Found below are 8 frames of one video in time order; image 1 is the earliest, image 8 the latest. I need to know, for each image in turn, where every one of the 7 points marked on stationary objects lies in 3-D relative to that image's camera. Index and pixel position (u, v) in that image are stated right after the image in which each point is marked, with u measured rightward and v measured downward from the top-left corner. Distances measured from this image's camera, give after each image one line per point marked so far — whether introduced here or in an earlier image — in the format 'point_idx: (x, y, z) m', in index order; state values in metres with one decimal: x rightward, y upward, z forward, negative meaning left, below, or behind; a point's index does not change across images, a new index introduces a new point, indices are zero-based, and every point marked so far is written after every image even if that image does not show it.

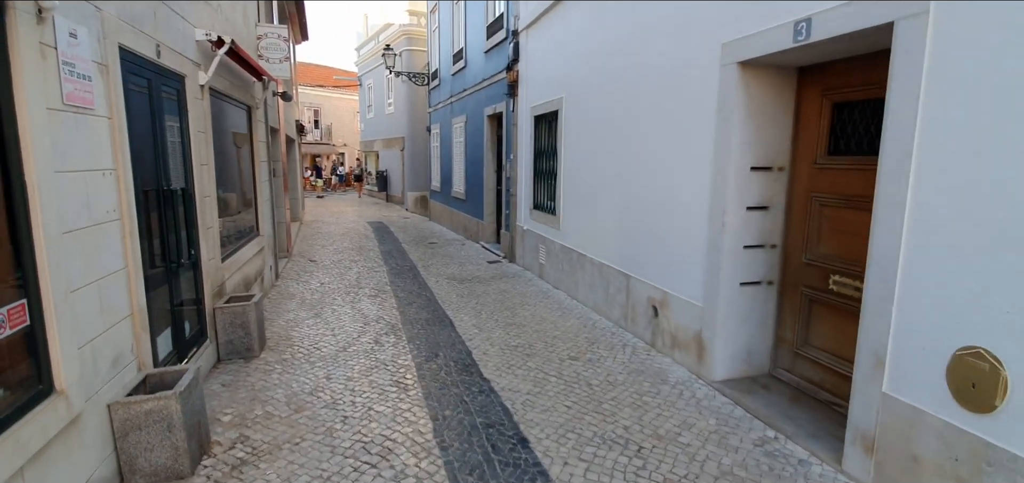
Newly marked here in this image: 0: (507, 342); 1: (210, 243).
0: (0.0, -1.0, +4.7) m
1: (-2.5, 0.0, +4.1) m
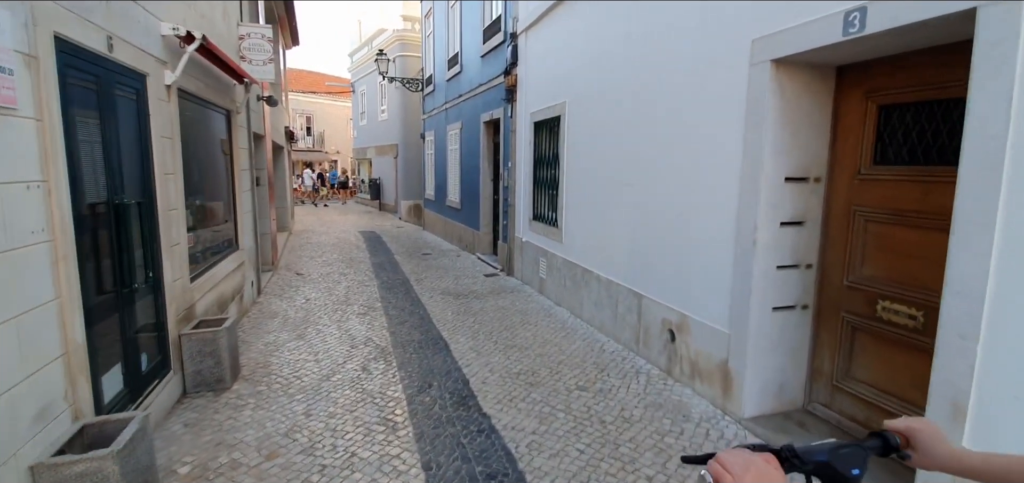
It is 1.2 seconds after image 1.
0: (0.0, -1.1, +4.2) m
1: (-2.5, -0.2, +3.7) m
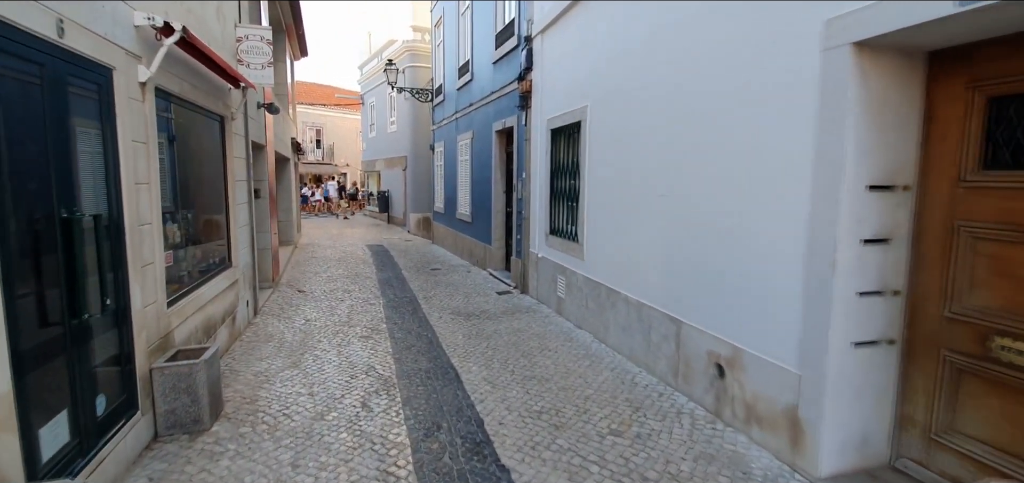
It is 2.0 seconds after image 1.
0: (+0.1, -1.2, +3.7) m
1: (-2.4, -0.3, +3.2) m
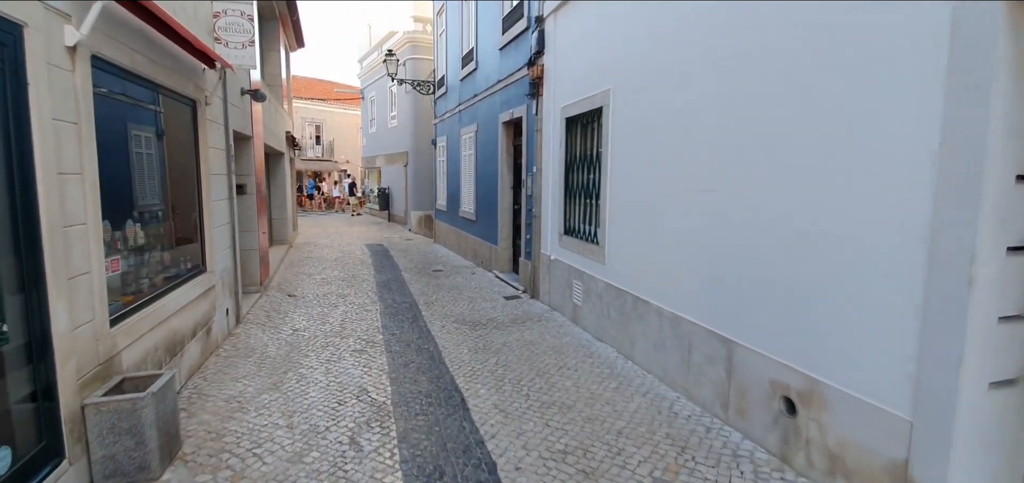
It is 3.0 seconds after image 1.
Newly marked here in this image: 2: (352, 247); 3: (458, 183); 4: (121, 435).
0: (+0.2, -1.3, +3.1) m
1: (-2.3, -0.3, +2.6) m
2: (-4.1, -0.1, +12.4) m
3: (-1.3, +1.4, +11.4) m
4: (-2.1, -1.0, +2.6) m
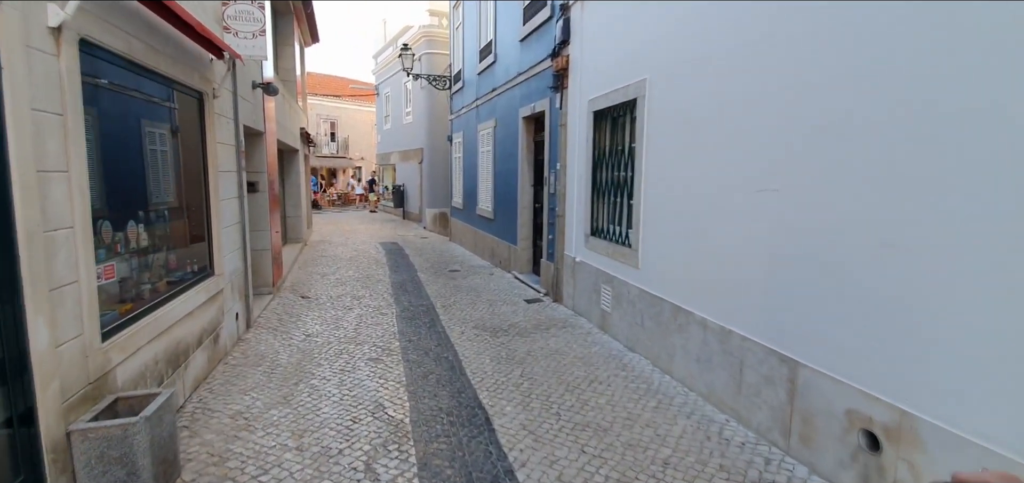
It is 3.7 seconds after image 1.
0: (+0.4, -1.3, +2.7) m
1: (-2.1, -0.3, +2.3) m
2: (-3.6, -0.1, +12.2) m
3: (-0.8, +1.4, +11.0) m
4: (-1.9, -1.1, +2.3) m
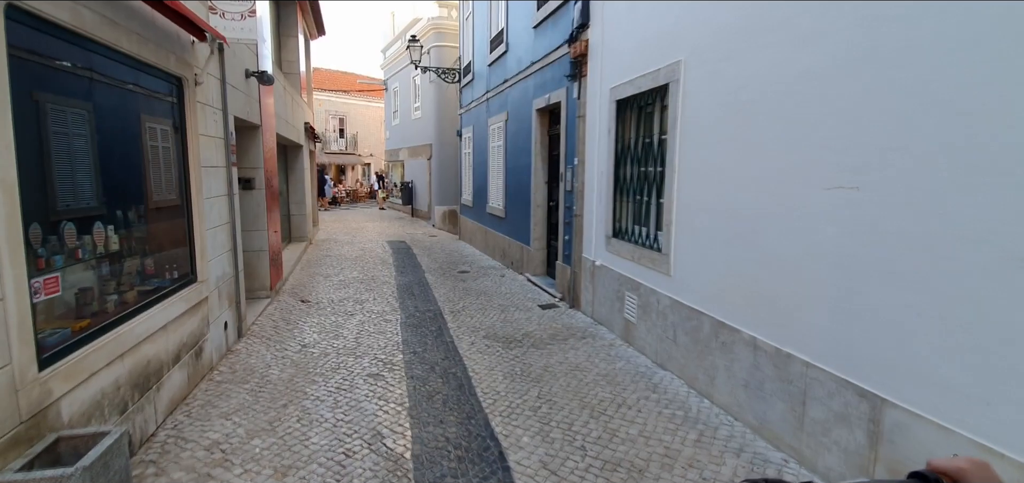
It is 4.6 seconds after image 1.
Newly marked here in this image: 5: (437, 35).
0: (+0.5, -1.3, +2.2) m
1: (-2.0, -0.4, +1.8) m
2: (-3.4, -0.1, +11.8) m
3: (-0.6, +1.4, +10.6) m
4: (-1.8, -1.1, +1.9) m
5: (-2.3, +6.3, +14.8) m
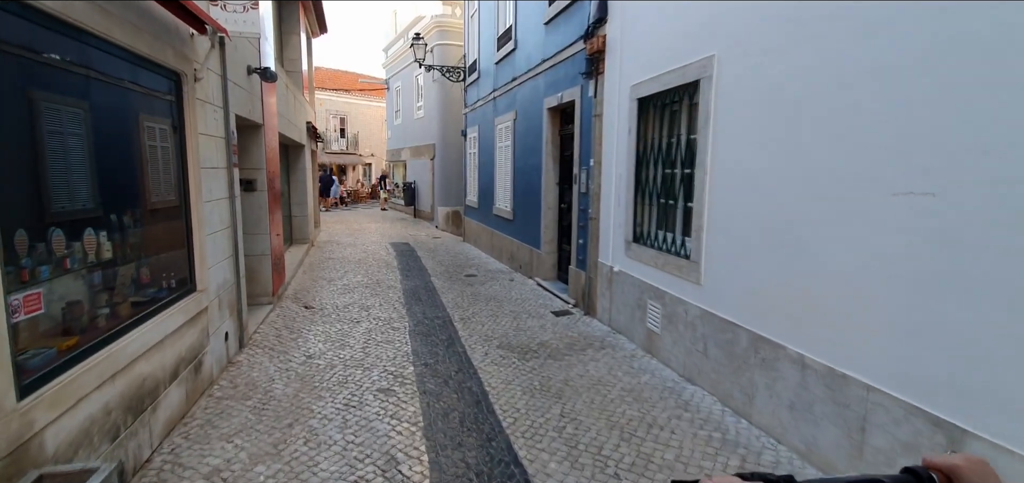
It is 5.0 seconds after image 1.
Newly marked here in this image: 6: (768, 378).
0: (+0.7, -1.4, +2.0) m
1: (-1.8, -0.4, +1.6) m
2: (-3.2, -0.1, +11.5) m
3: (-0.4, +1.4, +10.3) m
4: (-1.7, -1.1, +1.6) m
5: (-2.1, +6.3, +14.6) m
6: (+1.6, -0.9, +3.1) m
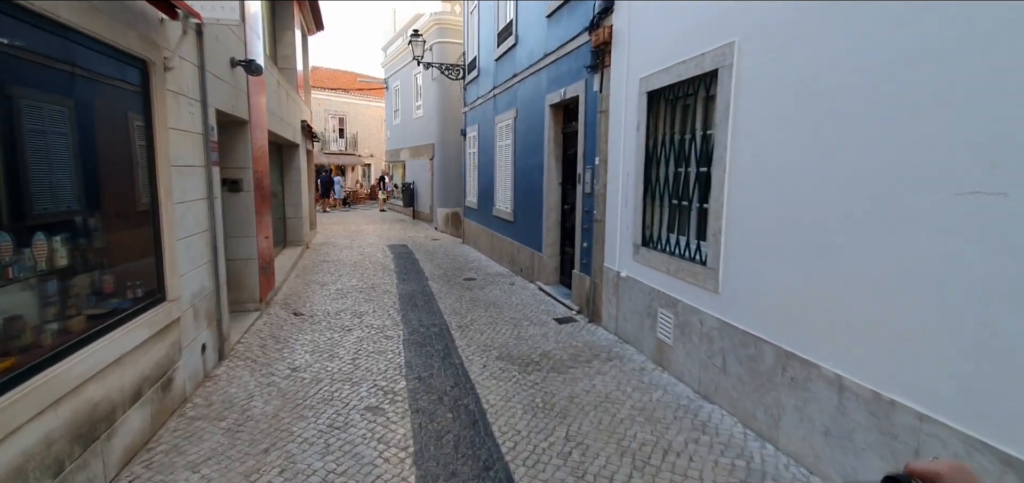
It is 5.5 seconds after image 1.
0: (+0.7, -1.4, +1.7) m
1: (-1.9, -0.5, +1.3) m
2: (-3.2, -0.2, +11.2) m
3: (-0.4, +1.3, +10.0) m
4: (-1.7, -1.2, +1.3) m
5: (-2.1, +6.2, +14.3) m
6: (+1.6, -0.9, +2.8) m
